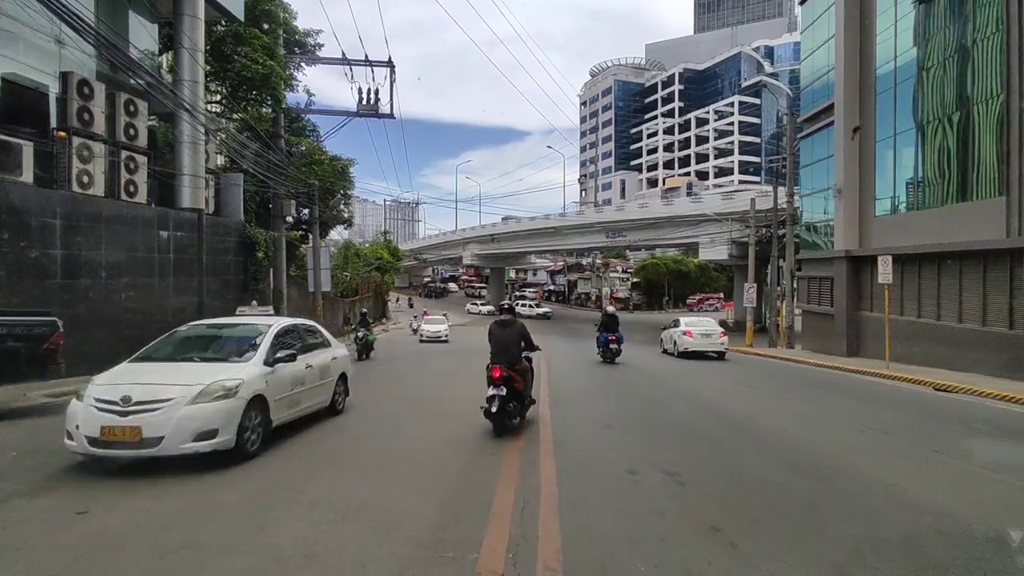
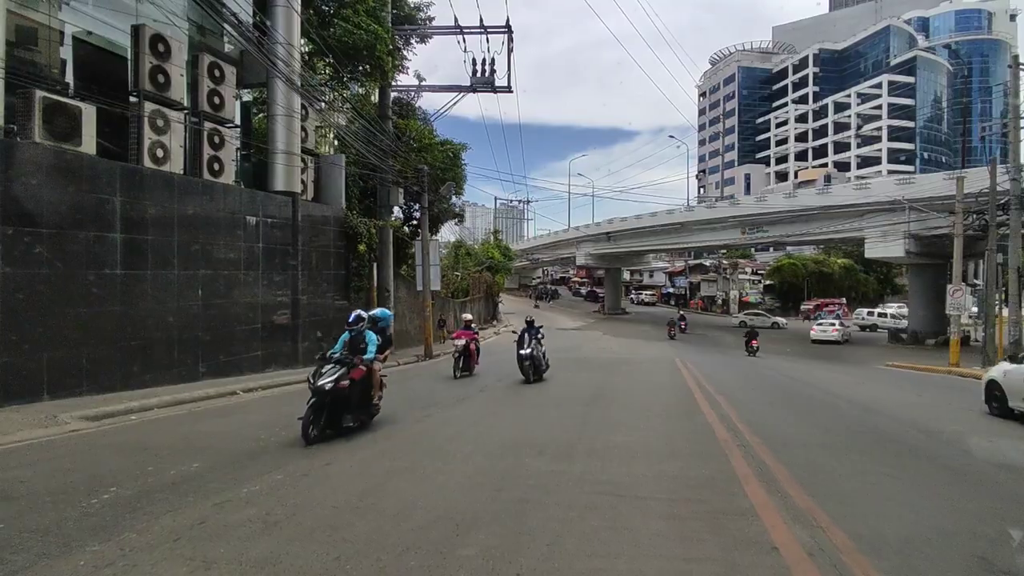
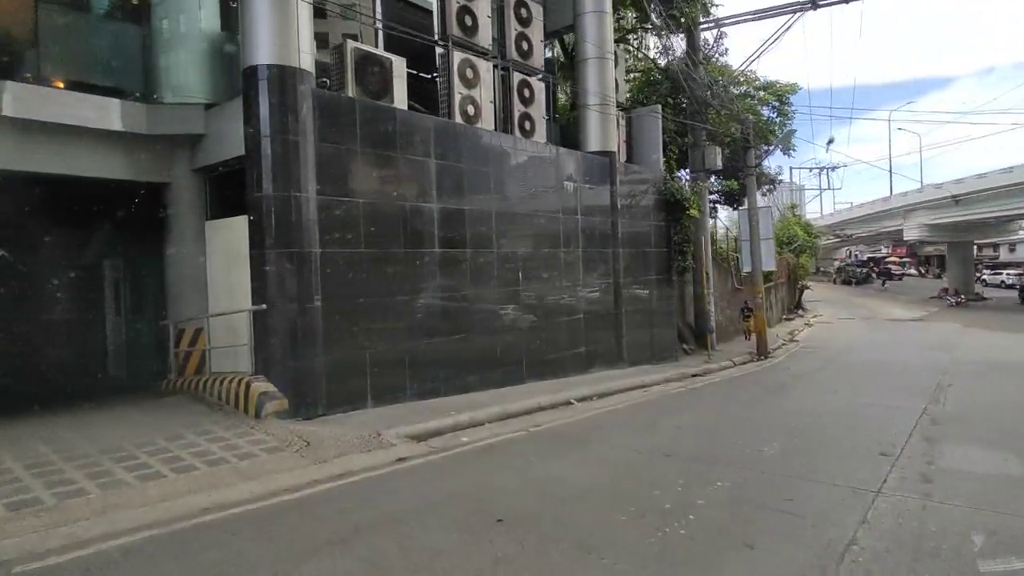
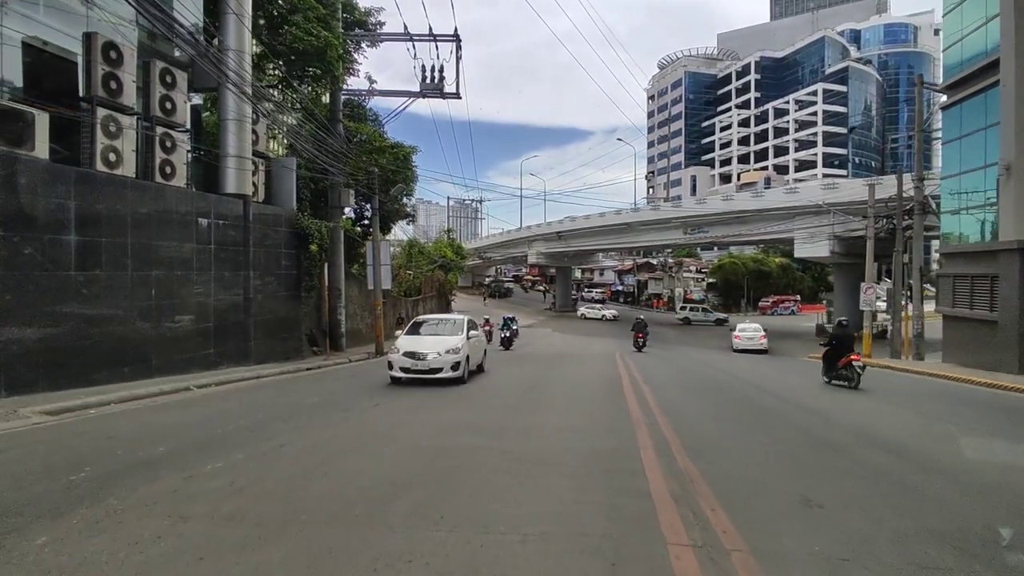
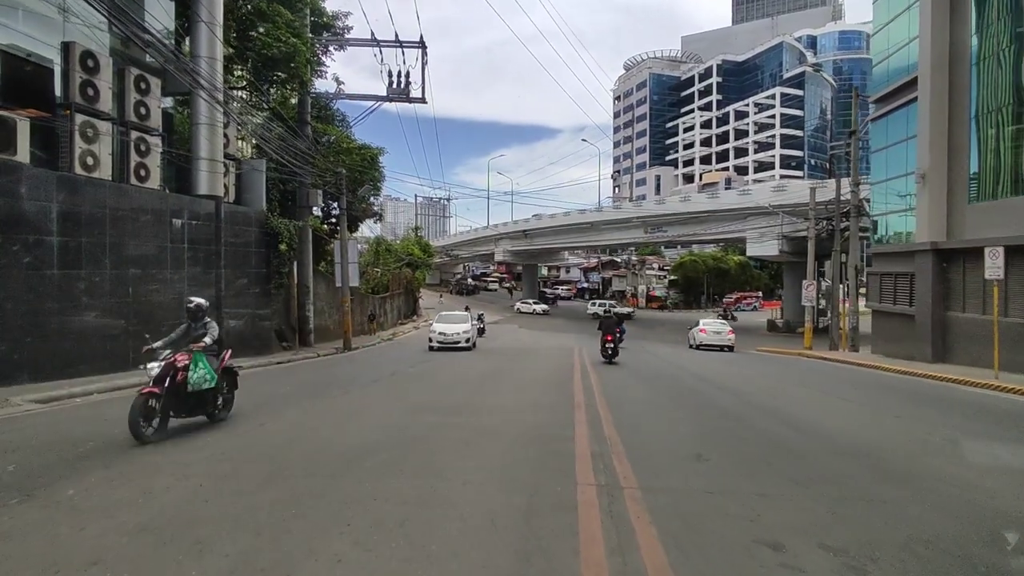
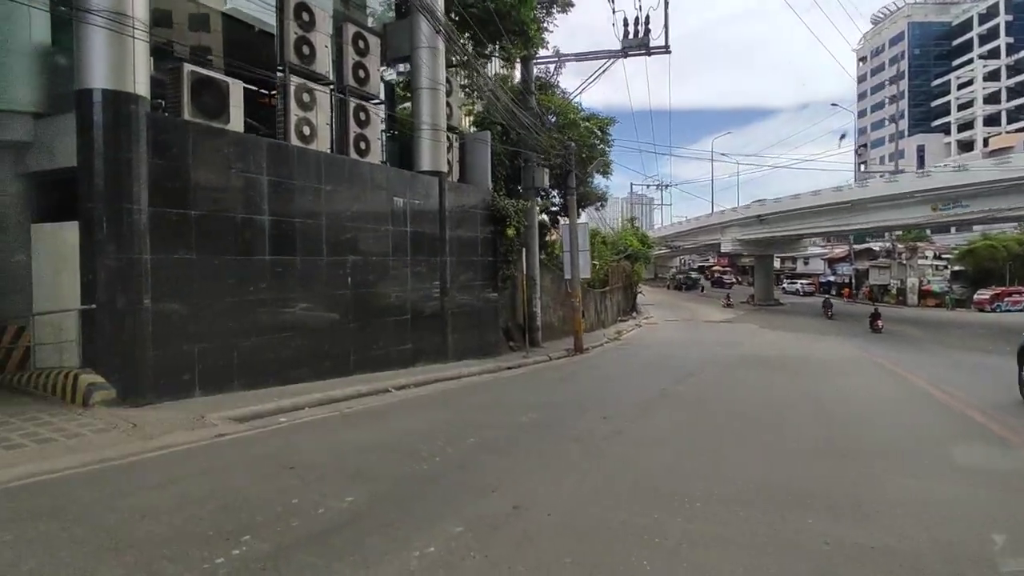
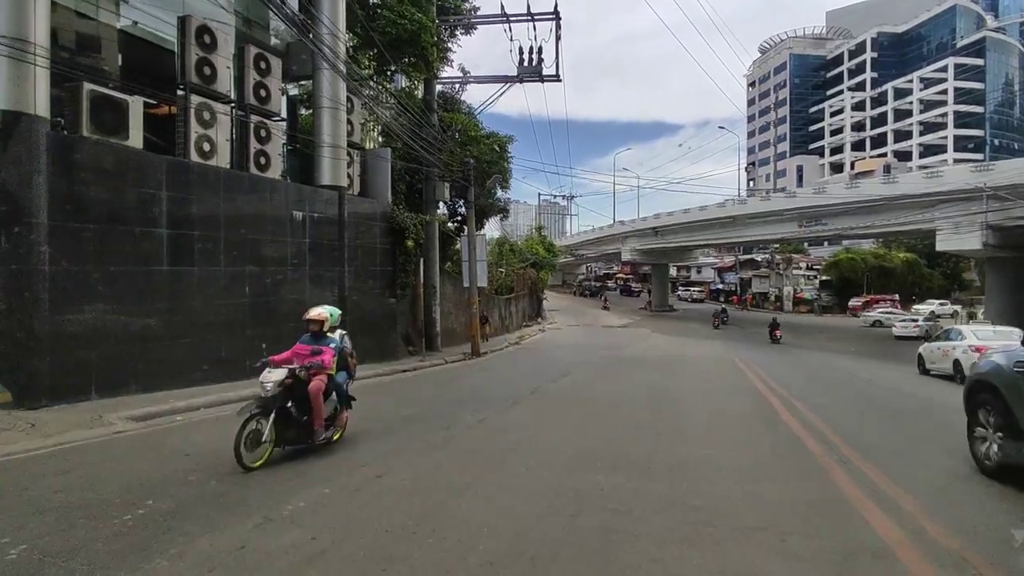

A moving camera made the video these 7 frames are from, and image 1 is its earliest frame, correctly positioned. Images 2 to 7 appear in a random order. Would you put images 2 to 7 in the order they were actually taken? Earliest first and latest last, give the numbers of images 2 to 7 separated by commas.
5, 4, 2, 7, 6, 3
